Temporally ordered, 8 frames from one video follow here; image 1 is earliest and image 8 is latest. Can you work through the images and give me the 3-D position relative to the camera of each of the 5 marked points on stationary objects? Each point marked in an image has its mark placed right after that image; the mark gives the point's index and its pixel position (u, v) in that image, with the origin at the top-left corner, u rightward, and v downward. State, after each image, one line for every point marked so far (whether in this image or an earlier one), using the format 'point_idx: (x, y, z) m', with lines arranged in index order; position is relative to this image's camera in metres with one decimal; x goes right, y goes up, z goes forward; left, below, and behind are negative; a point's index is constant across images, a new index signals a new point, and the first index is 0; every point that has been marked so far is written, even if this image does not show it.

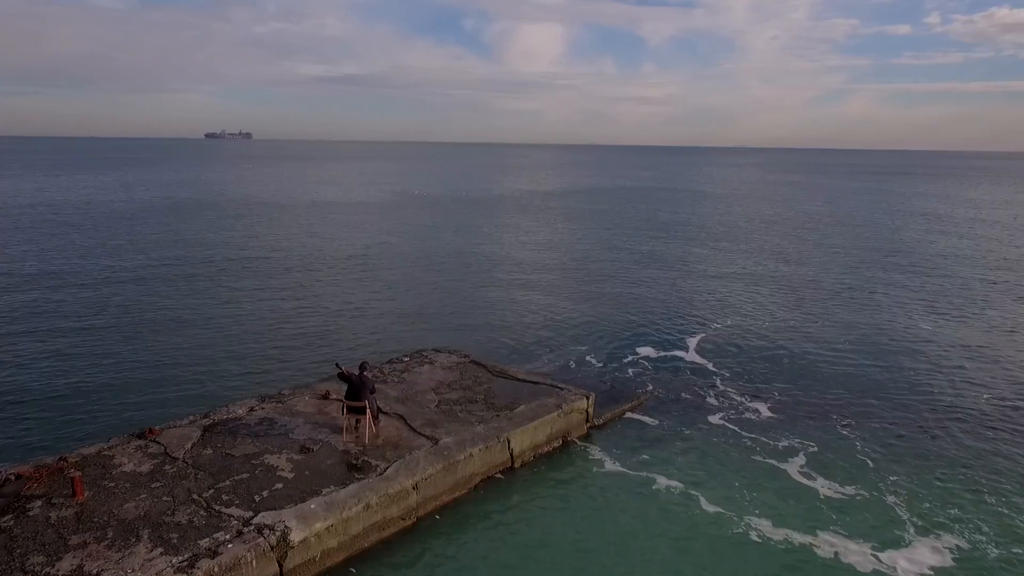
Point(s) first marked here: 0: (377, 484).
0: (-1.8, -2.6, +9.2) m
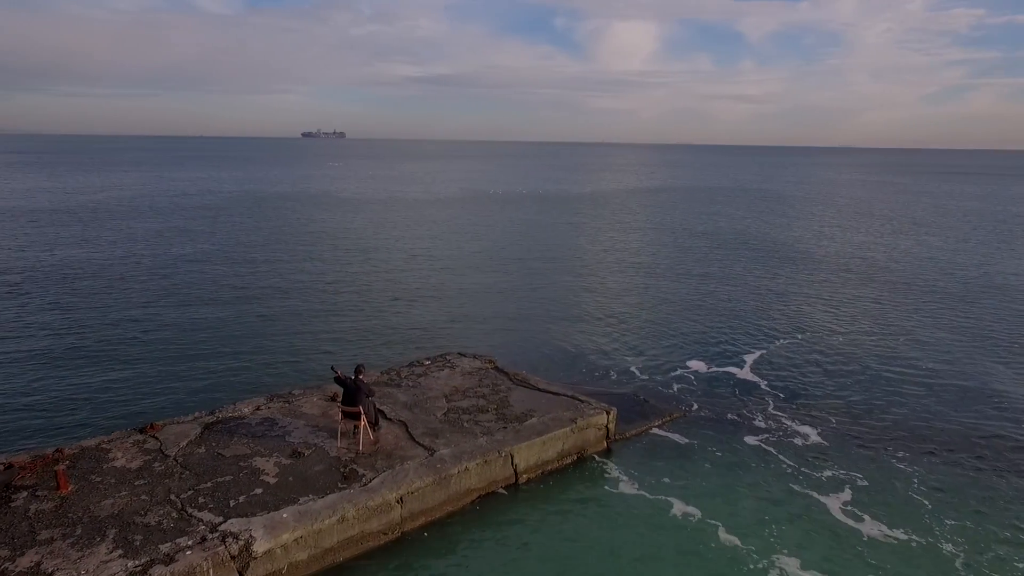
0: (-1.9, -2.6, +8.8) m
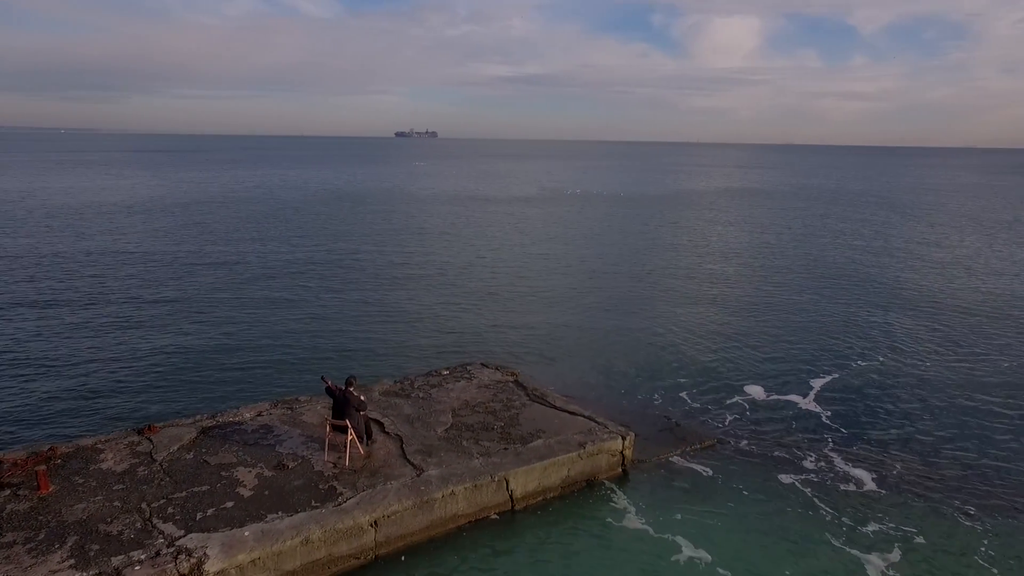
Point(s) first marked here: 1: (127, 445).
0: (-2.2, -2.7, +8.4) m
1: (-5.4, -2.2, +9.8) m
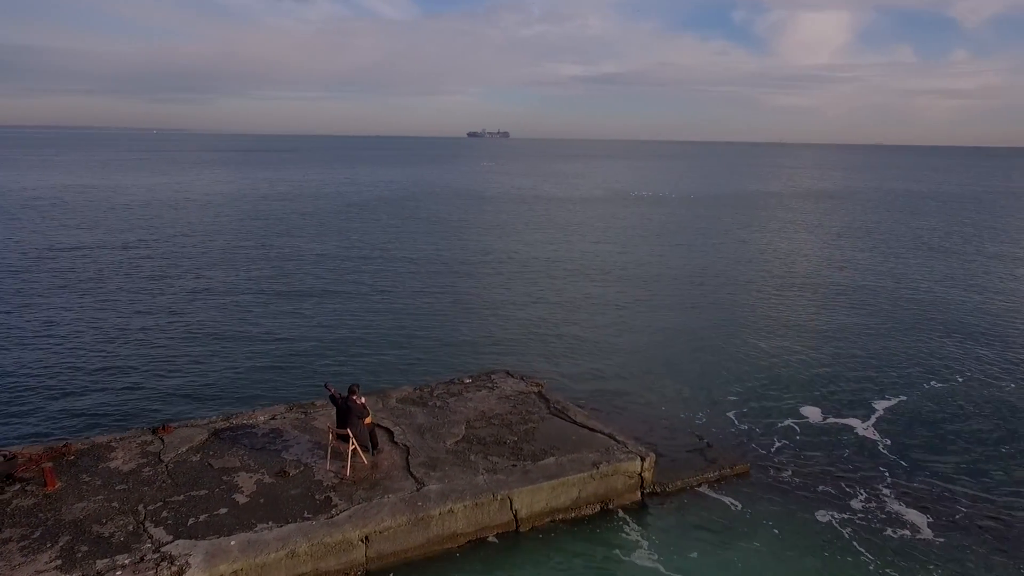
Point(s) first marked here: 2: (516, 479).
0: (-2.3, -2.8, +8.2) m
1: (-5.3, -2.2, +9.9) m
2: (0.0, -2.6, +9.6) m
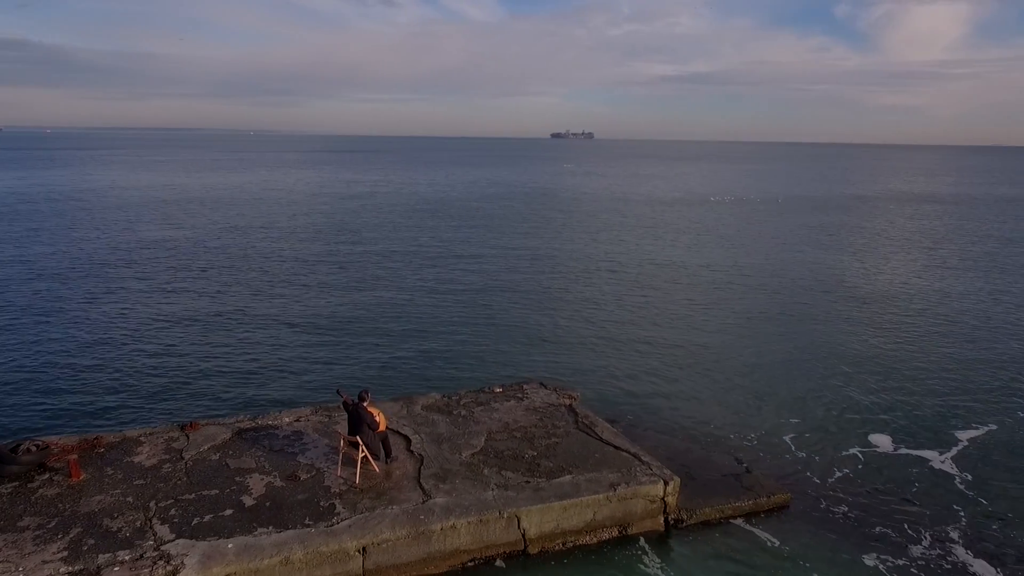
0: (-2.3, -2.9, +8.1) m
1: (-5.1, -2.2, +10.2) m
2: (+0.2, -2.8, +9.3) m
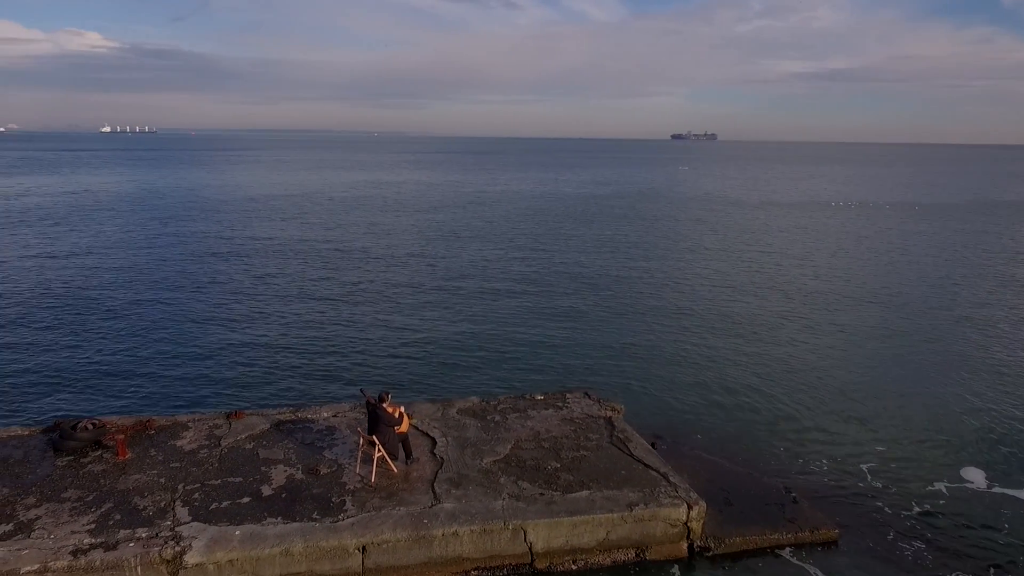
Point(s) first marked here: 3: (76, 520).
0: (-2.4, -2.9, +8.4) m
1: (-4.7, -2.2, +10.9) m
2: (+0.3, -2.9, +9.1) m
3: (-5.2, -2.8, +8.4) m
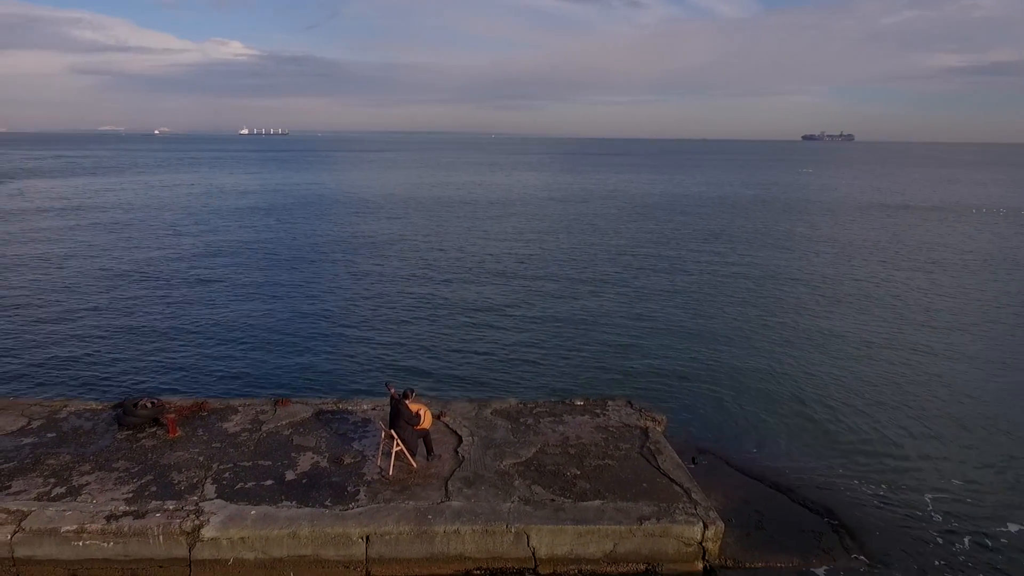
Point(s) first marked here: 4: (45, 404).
0: (-2.4, -2.9, +8.7) m
1: (-4.2, -2.0, +11.6) m
2: (+0.4, -2.9, +9.0) m
3: (-5.1, -2.6, +9.2) m
4: (-7.6, -1.9, +11.4) m
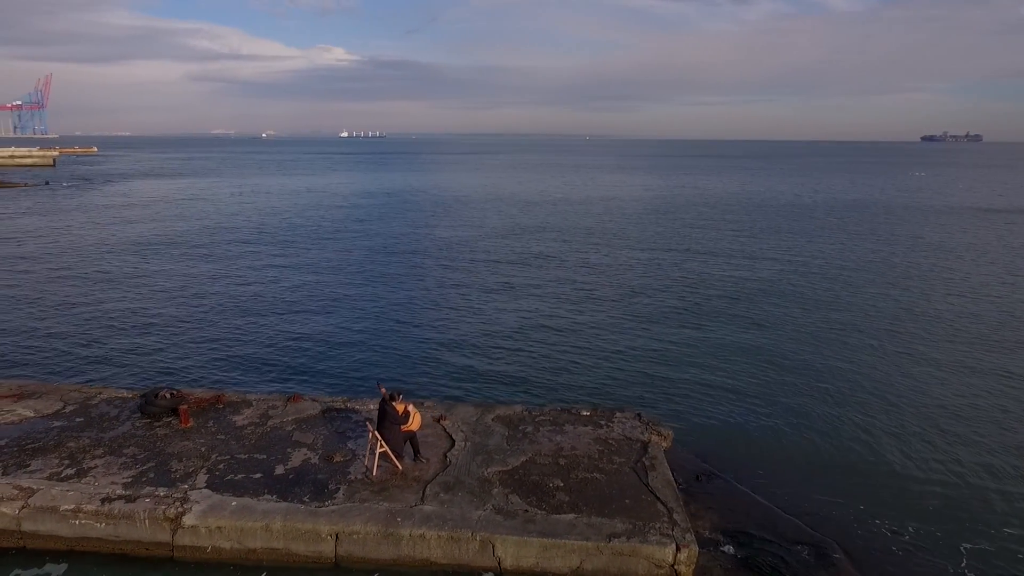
0: (-2.8, -2.9, +9.0) m
1: (-4.2, -2.0, +12.1) m
2: (0.0, -3.0, +8.9) m
3: (-5.5, -2.6, +9.8) m
4: (-7.6, -1.8, +12.3) m
